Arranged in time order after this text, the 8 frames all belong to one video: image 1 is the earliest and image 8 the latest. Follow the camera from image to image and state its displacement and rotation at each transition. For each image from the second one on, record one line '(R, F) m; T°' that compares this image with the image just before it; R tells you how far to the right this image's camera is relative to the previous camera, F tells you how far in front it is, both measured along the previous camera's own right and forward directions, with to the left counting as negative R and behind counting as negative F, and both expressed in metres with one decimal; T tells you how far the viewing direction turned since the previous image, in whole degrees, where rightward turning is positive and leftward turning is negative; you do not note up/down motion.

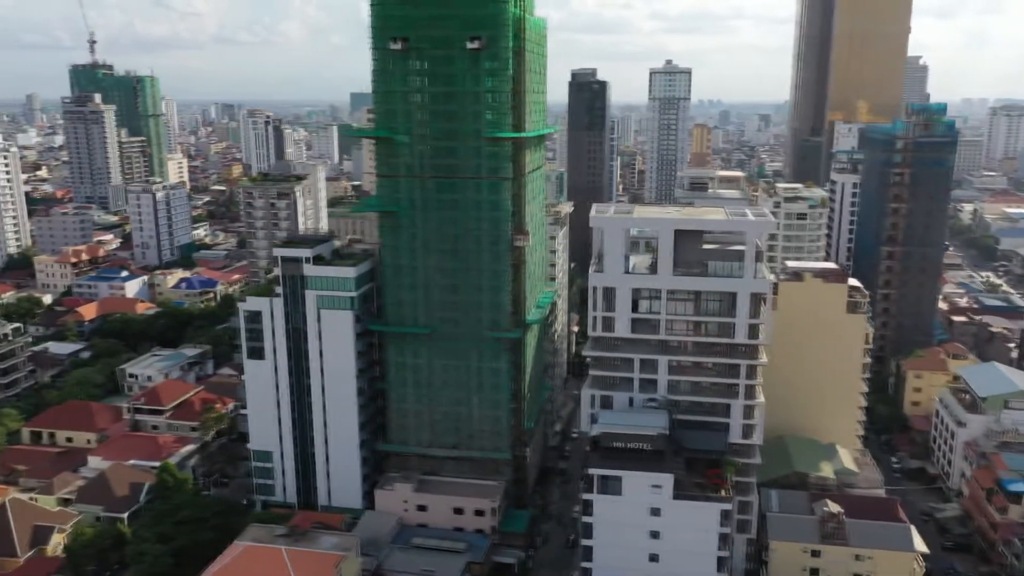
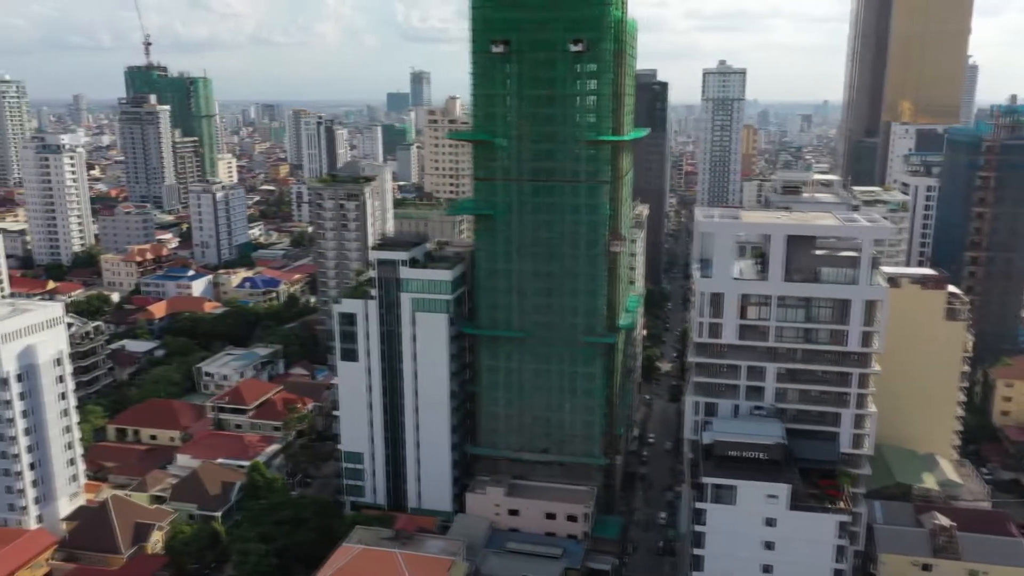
(-2.7, +0.1) m; -2°
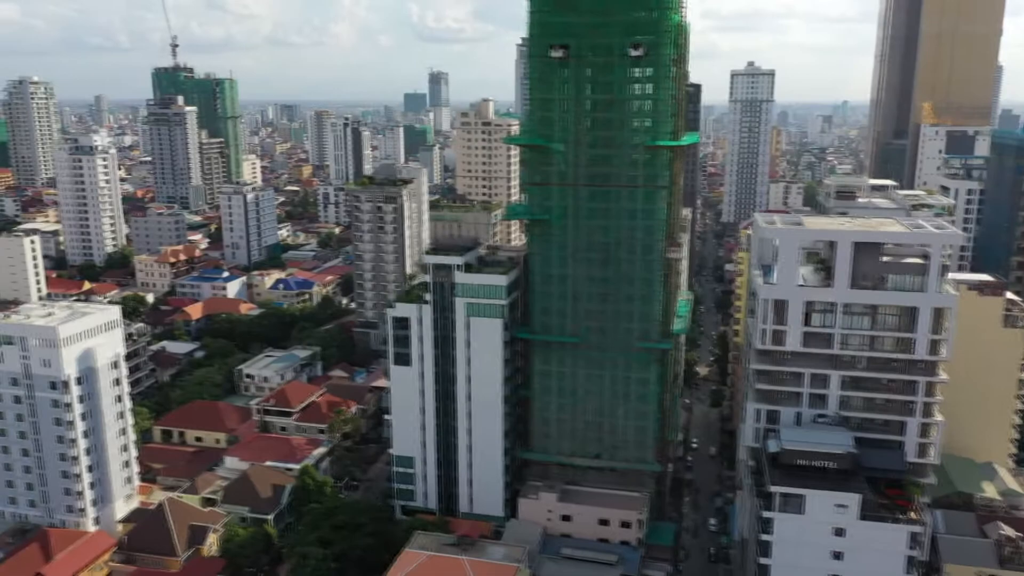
(-1.7, +0.1) m; -1°
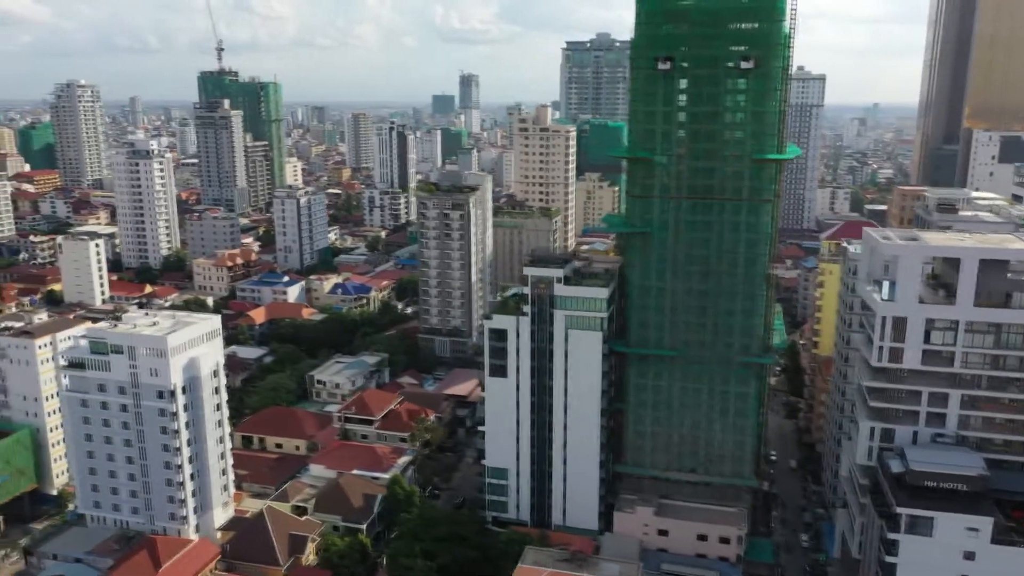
(-3.2, +0.1) m; -2°
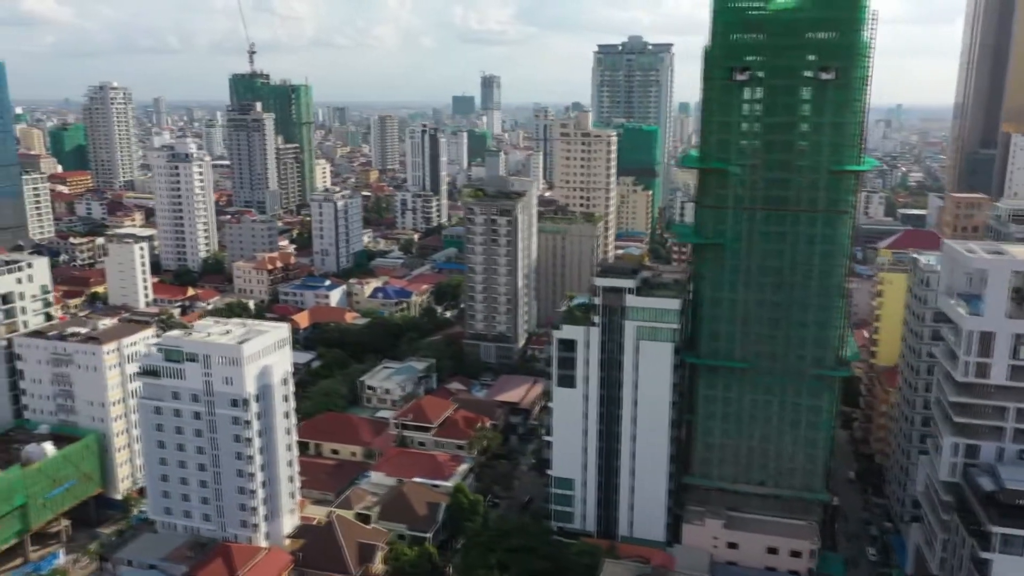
(-2.3, +0.1) m; -1°
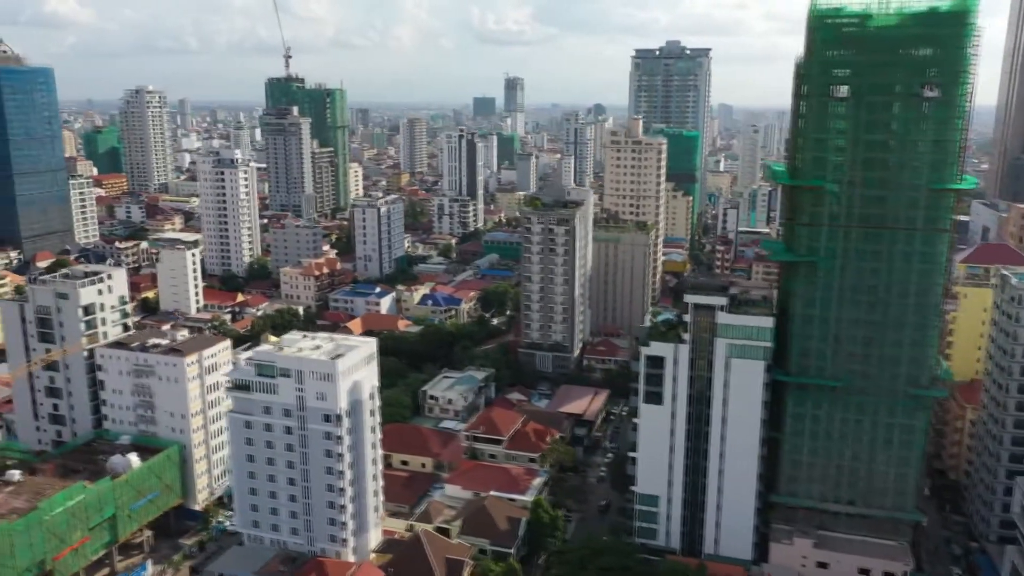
(-3.0, 0.0) m; -1°
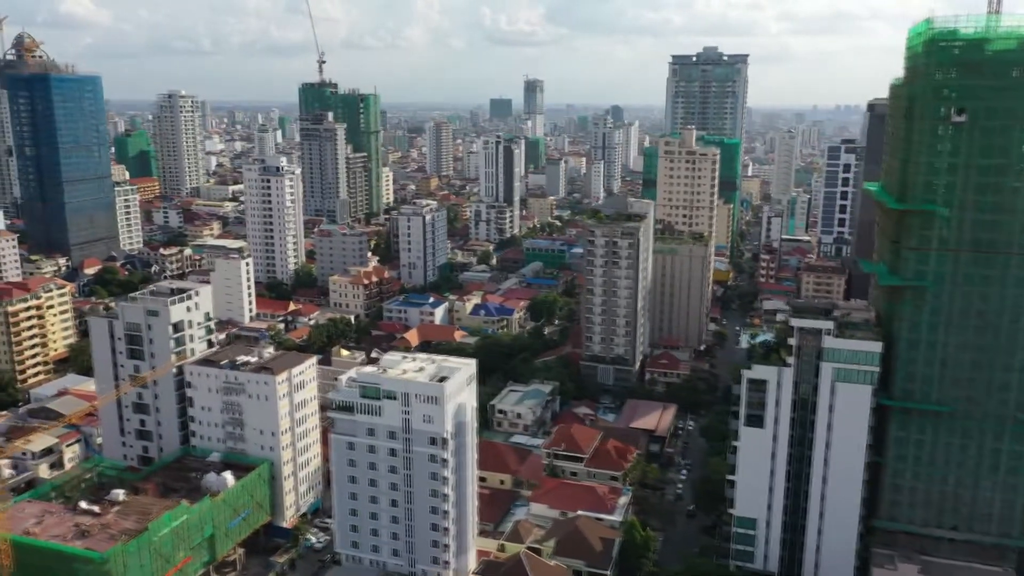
(-3.8, 0.0) m; -1°
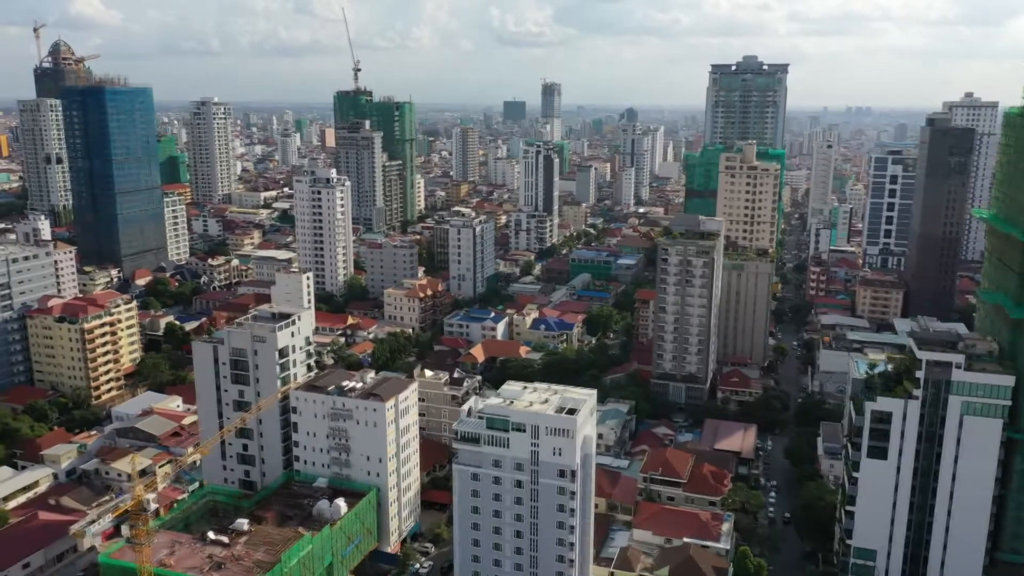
(-4.9, 0.0) m; 0°
